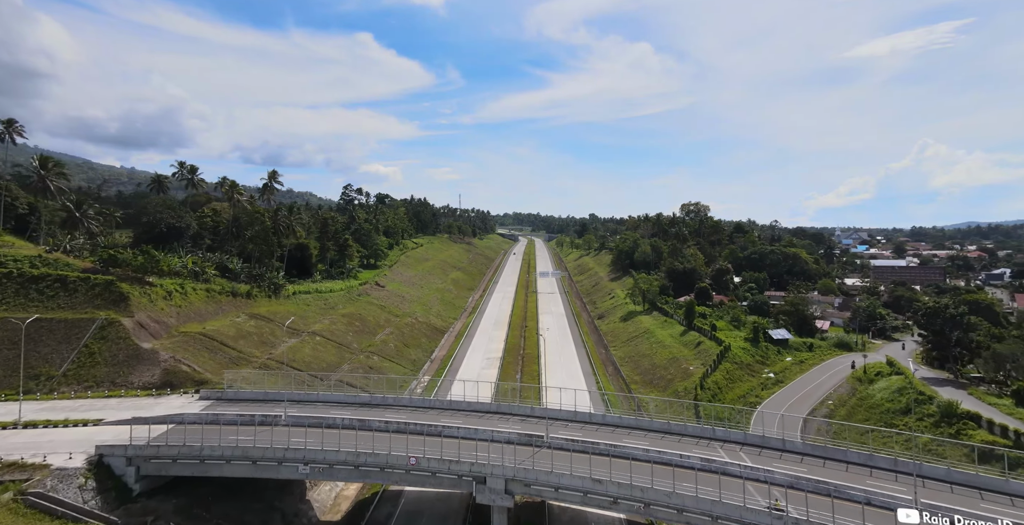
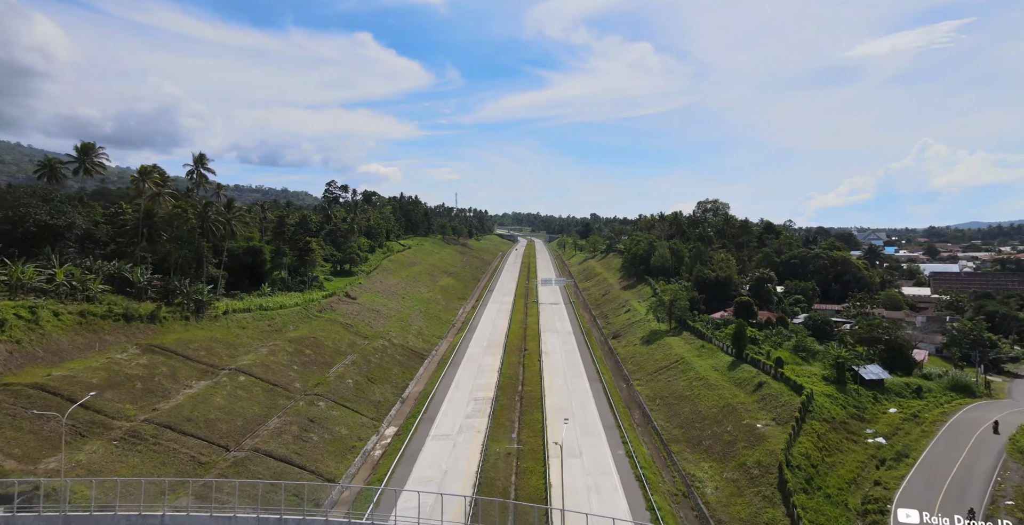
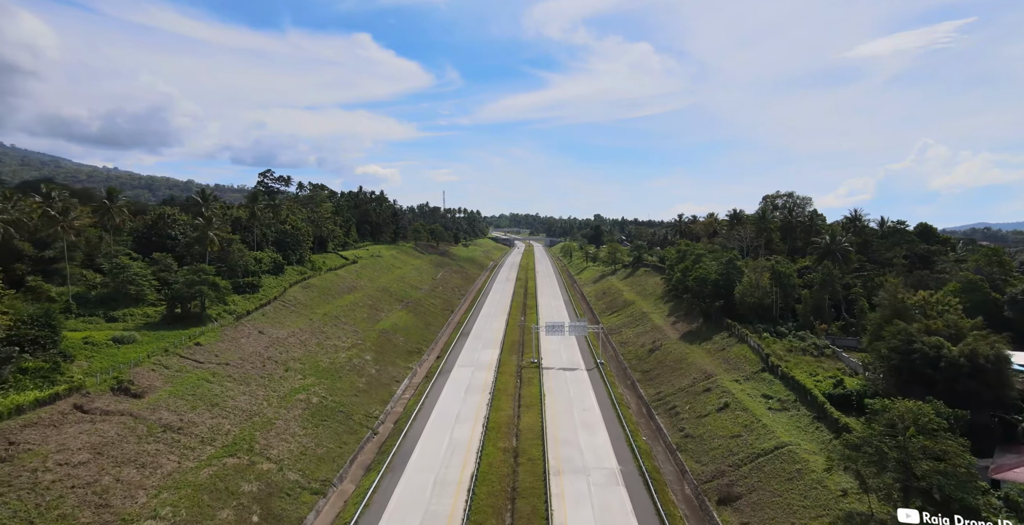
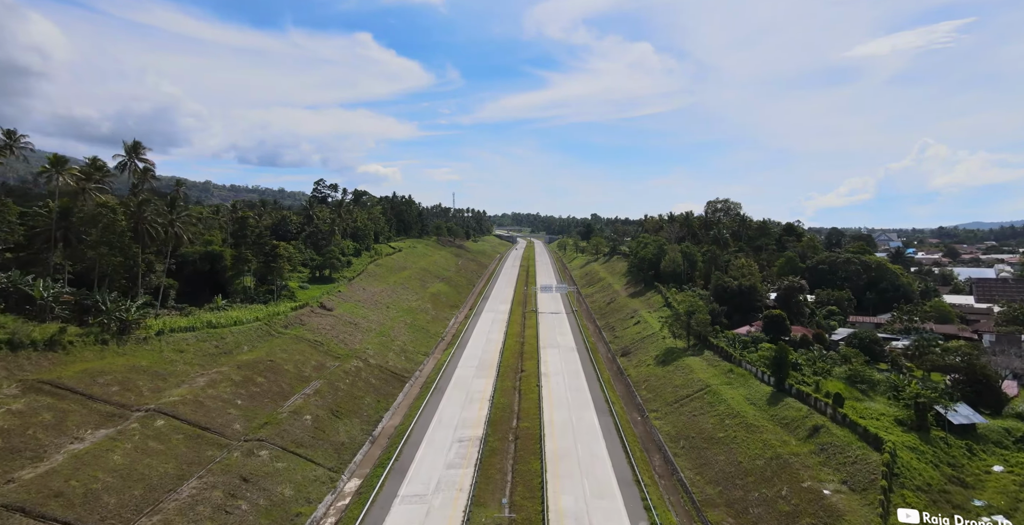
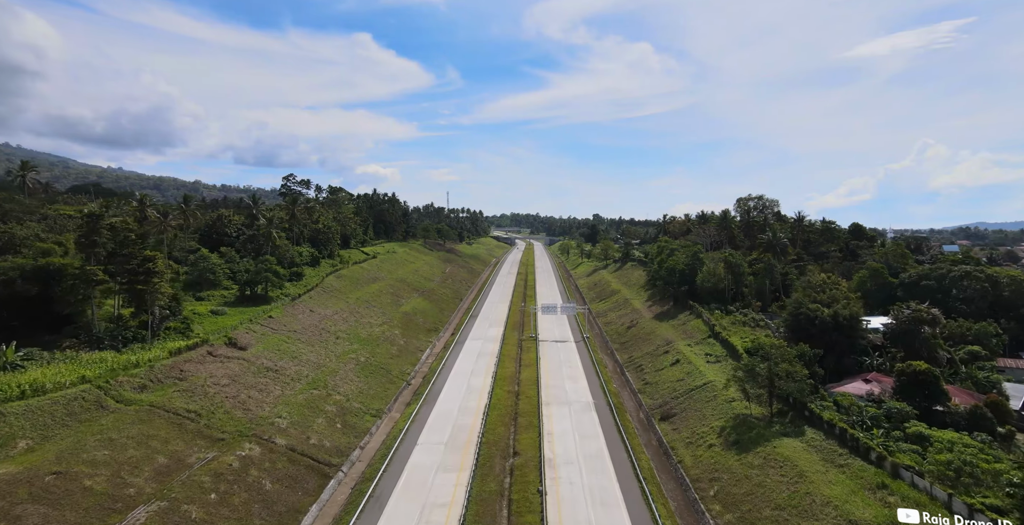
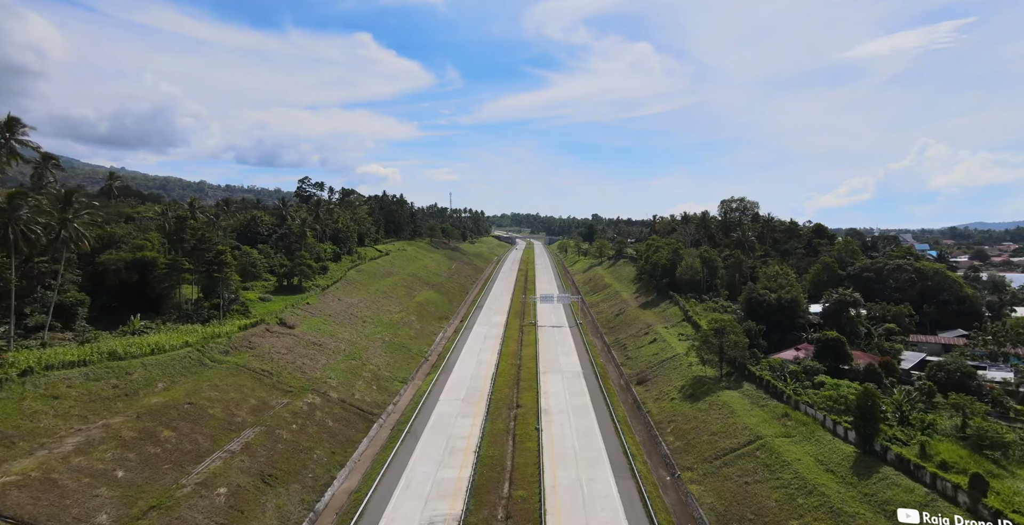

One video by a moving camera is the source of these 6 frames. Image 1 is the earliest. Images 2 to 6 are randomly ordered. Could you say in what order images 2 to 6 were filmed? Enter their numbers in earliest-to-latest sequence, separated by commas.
2, 4, 6, 5, 3
